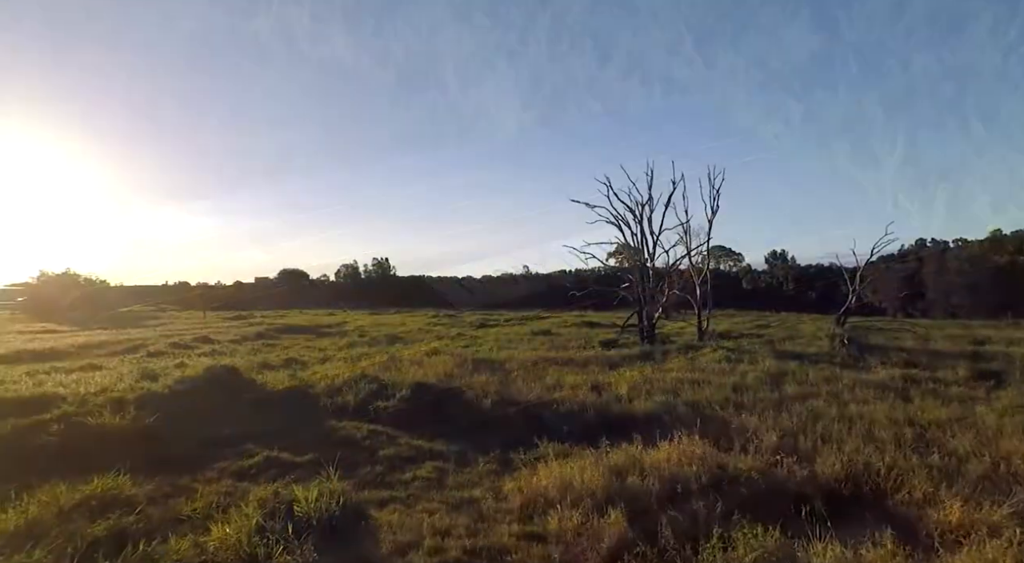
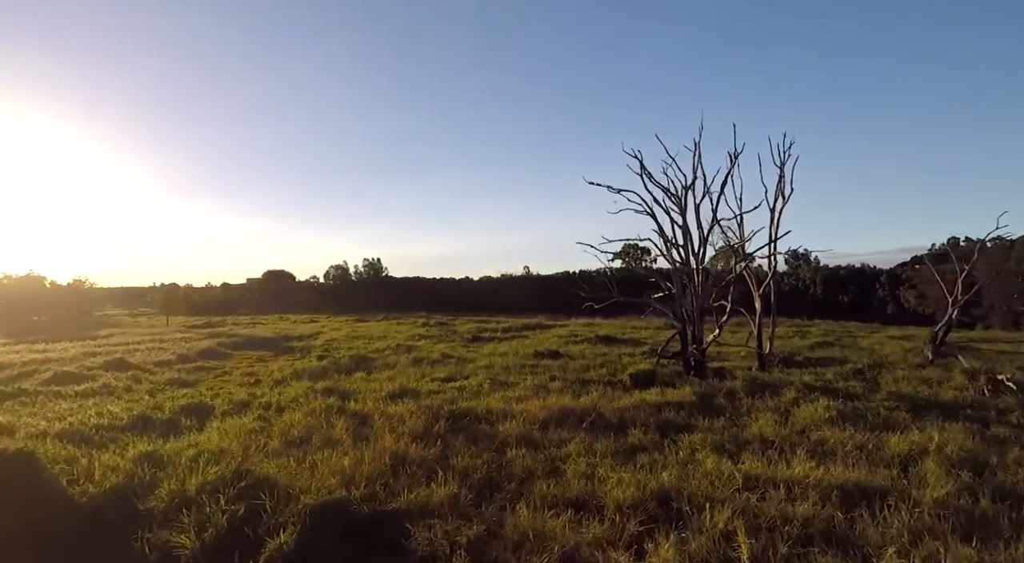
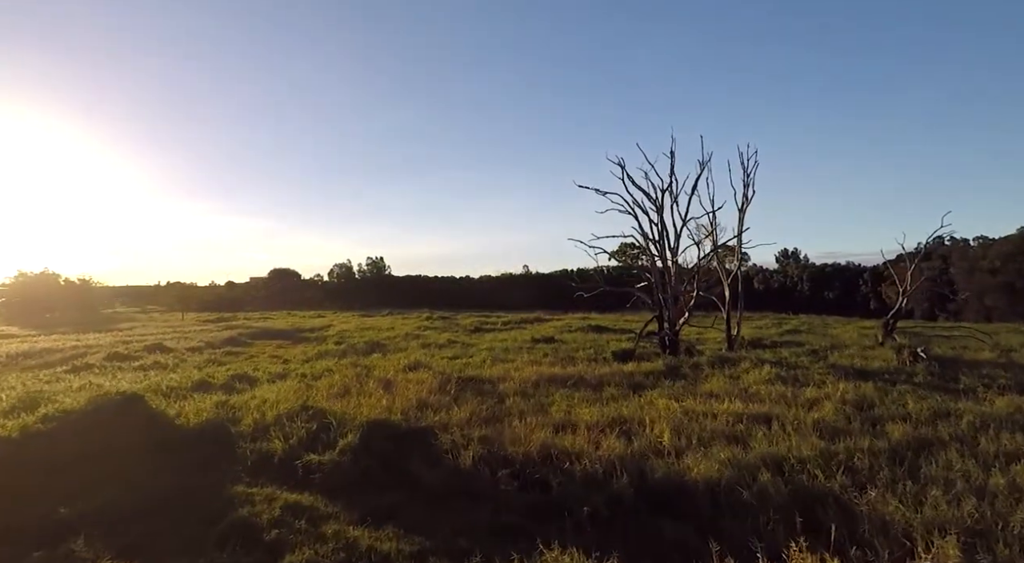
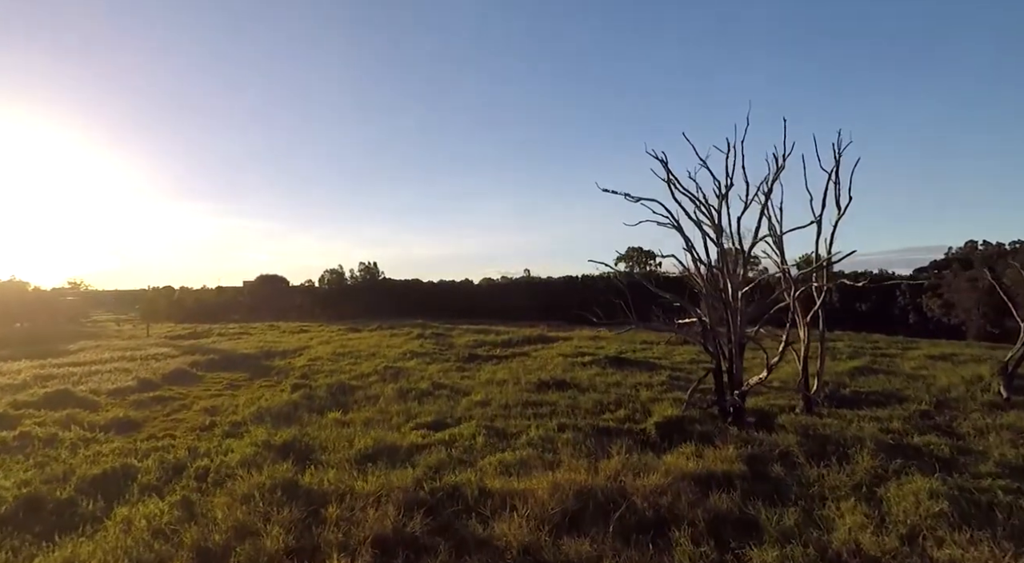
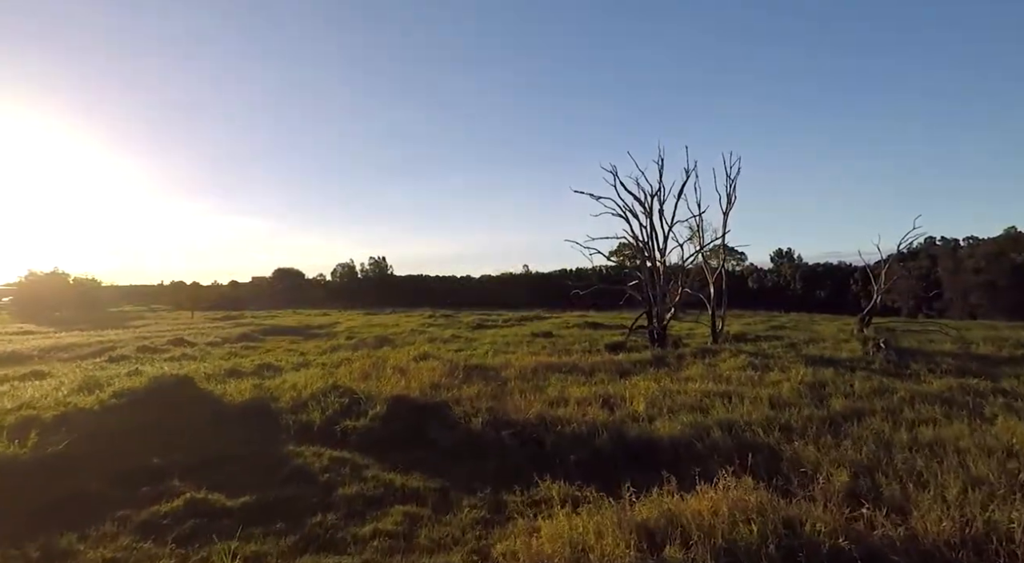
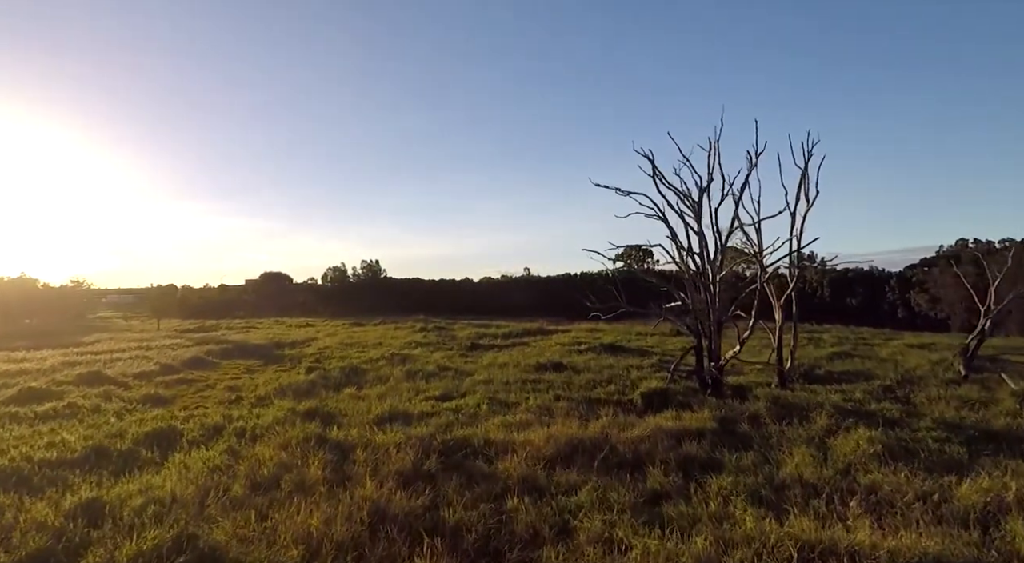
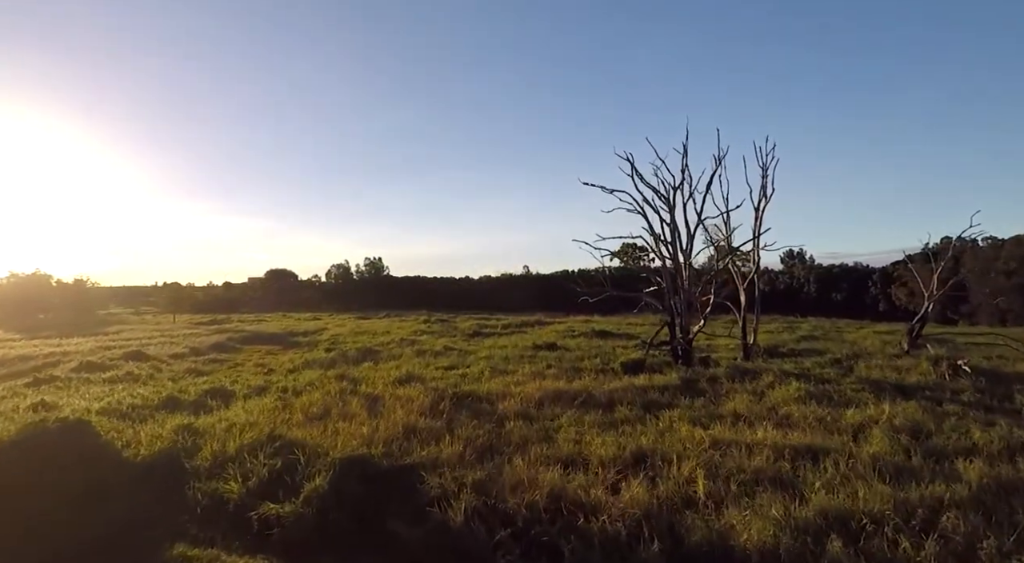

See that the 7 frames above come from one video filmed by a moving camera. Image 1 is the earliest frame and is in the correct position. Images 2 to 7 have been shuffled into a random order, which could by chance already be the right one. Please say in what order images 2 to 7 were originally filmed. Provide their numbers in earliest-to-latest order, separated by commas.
5, 3, 7, 2, 6, 4
